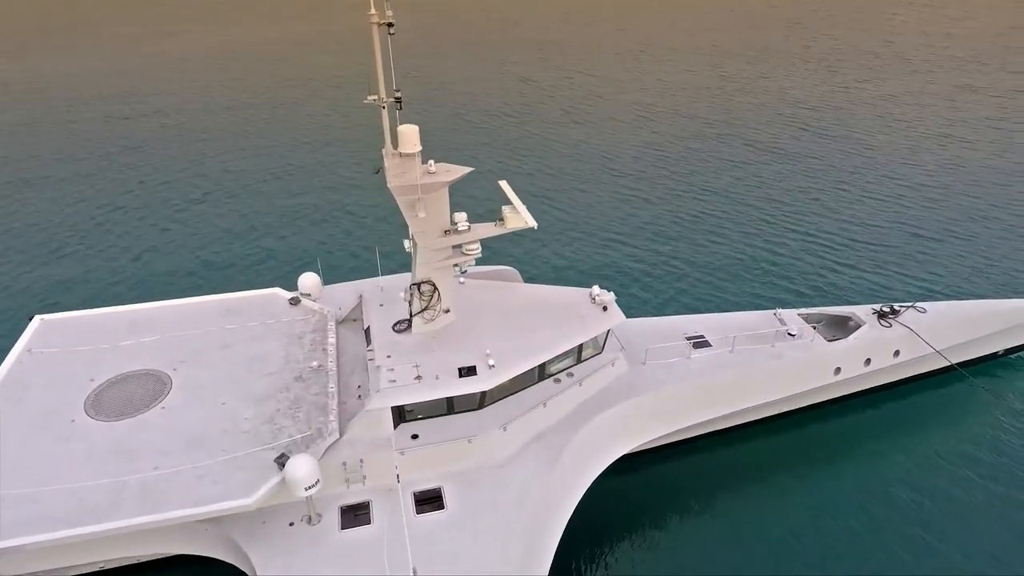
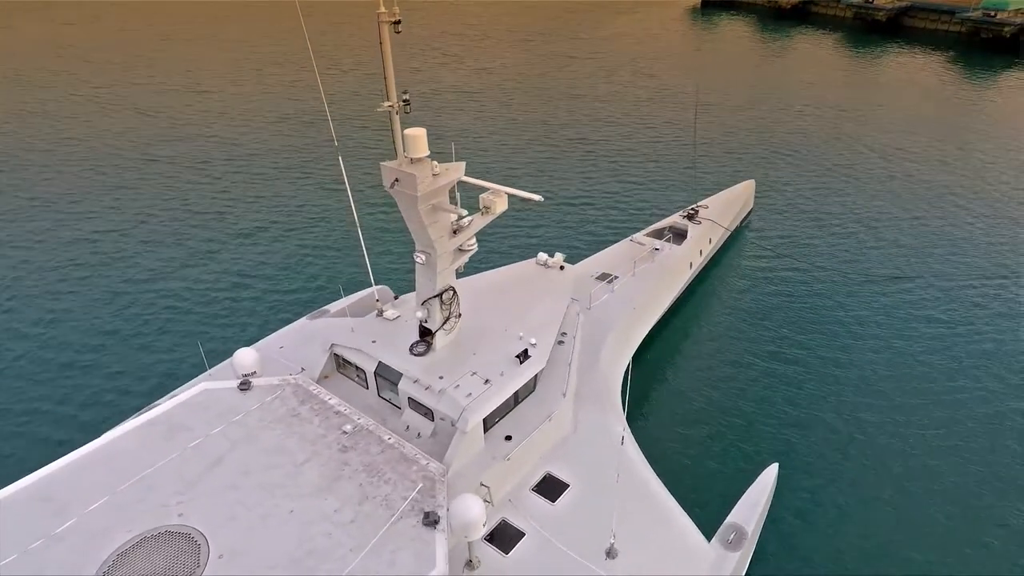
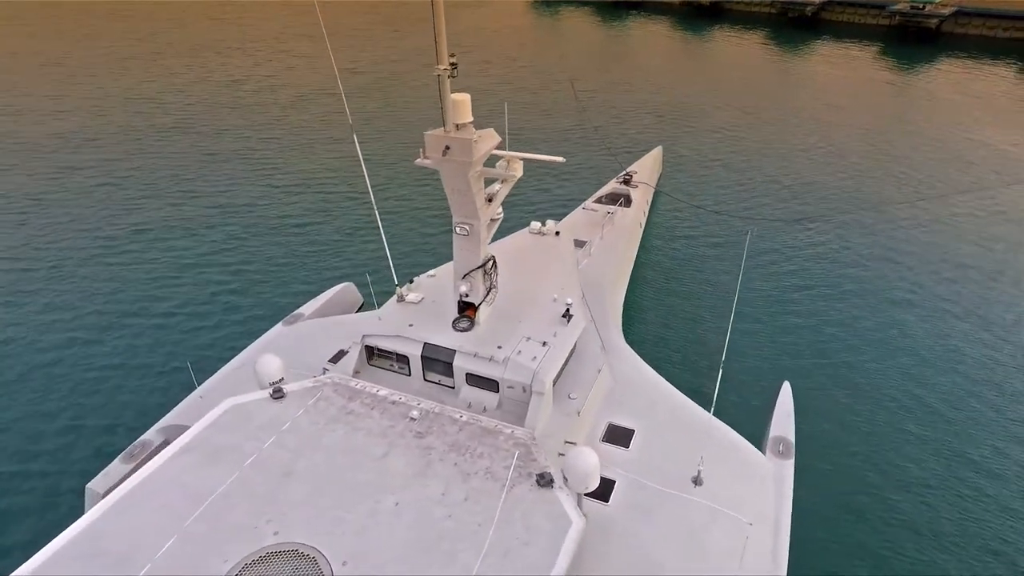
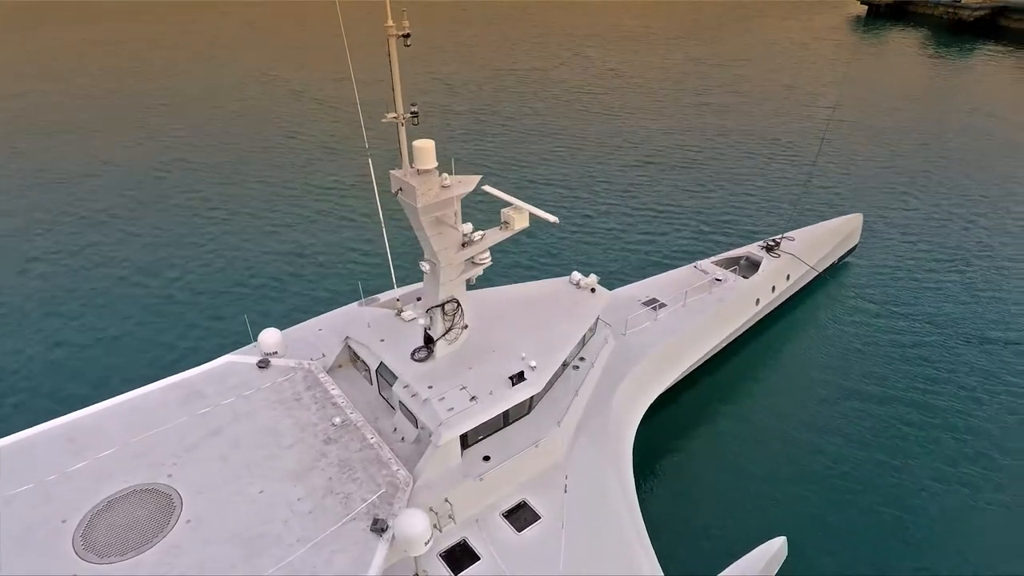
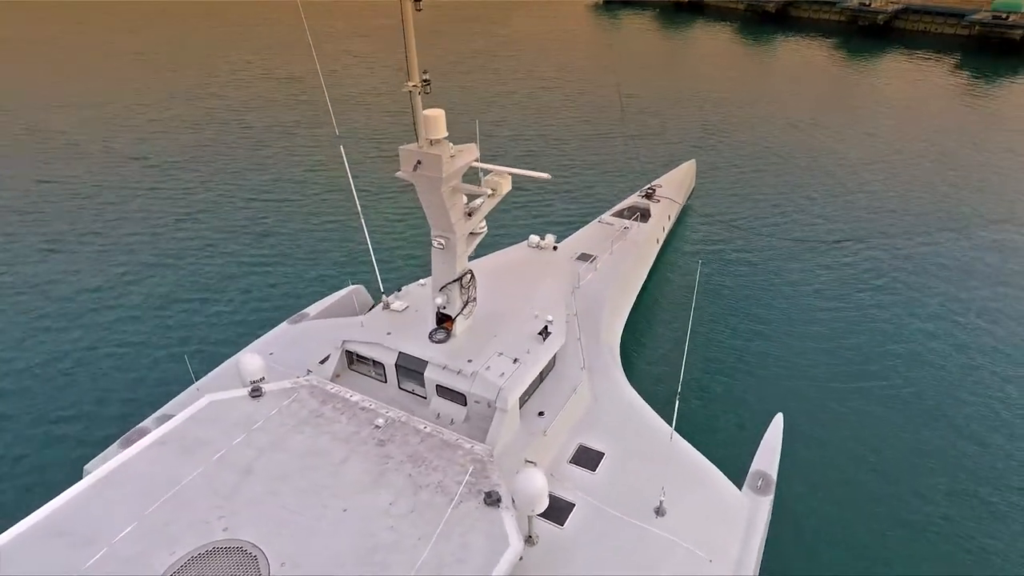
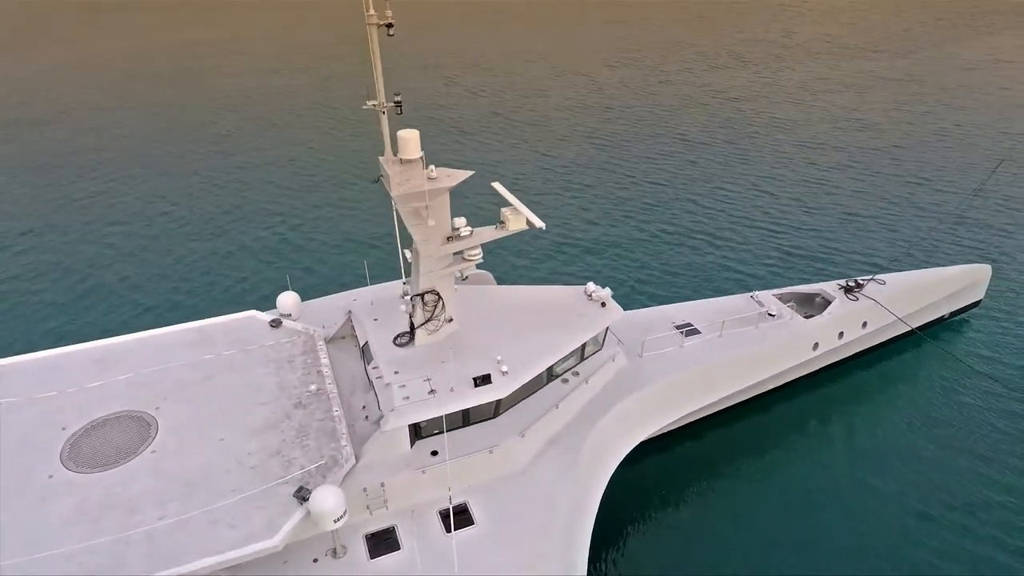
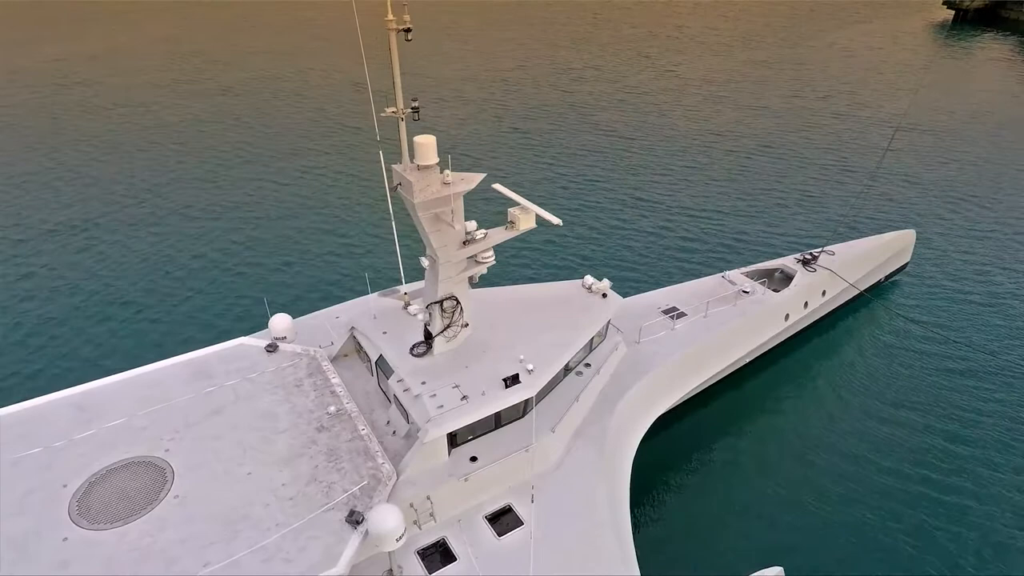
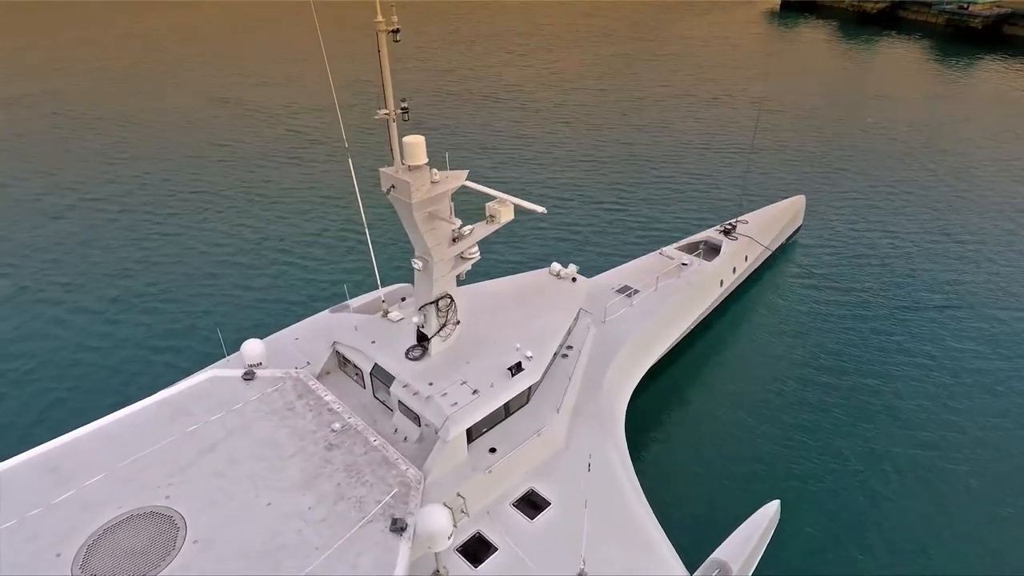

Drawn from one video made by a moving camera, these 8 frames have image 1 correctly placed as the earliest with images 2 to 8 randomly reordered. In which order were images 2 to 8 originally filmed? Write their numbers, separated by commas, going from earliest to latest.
6, 7, 4, 8, 2, 5, 3
